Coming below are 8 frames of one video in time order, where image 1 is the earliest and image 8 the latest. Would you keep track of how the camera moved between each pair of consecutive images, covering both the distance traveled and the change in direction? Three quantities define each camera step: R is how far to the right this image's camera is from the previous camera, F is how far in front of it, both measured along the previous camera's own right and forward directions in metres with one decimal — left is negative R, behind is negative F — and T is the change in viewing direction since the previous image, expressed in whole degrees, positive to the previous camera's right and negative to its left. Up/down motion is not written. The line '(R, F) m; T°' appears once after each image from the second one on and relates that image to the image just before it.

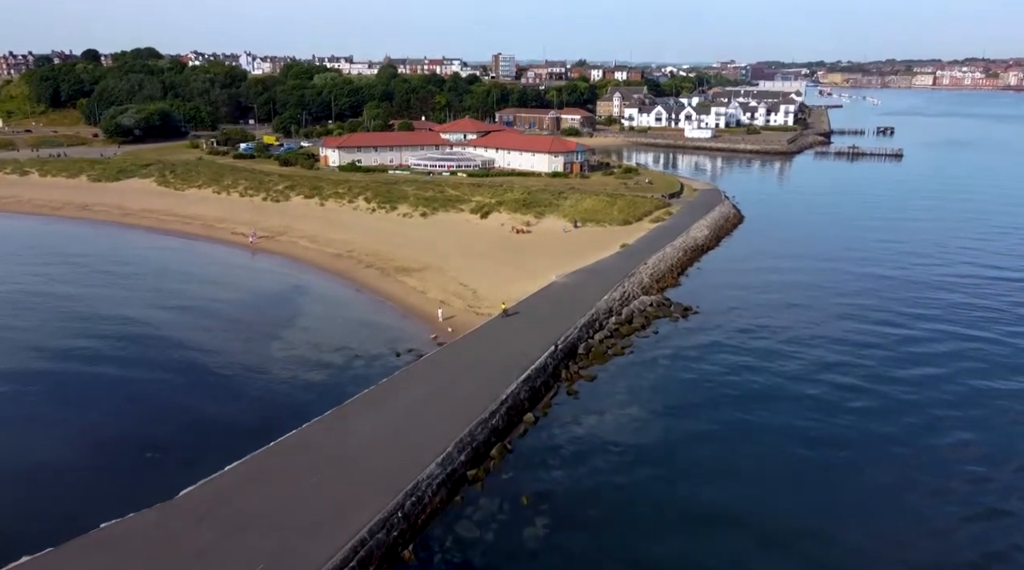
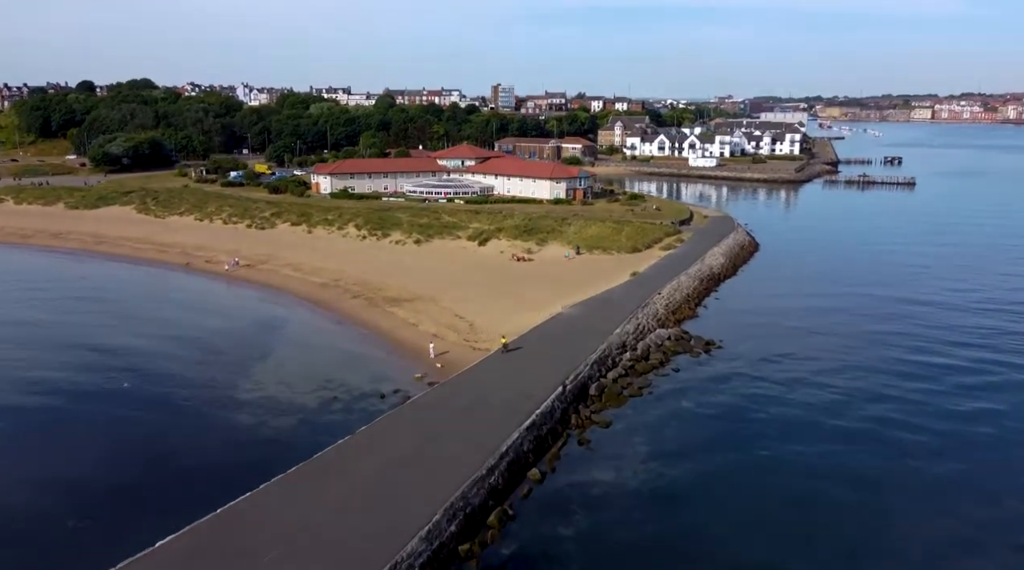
(0.0, +3.0) m; 0°
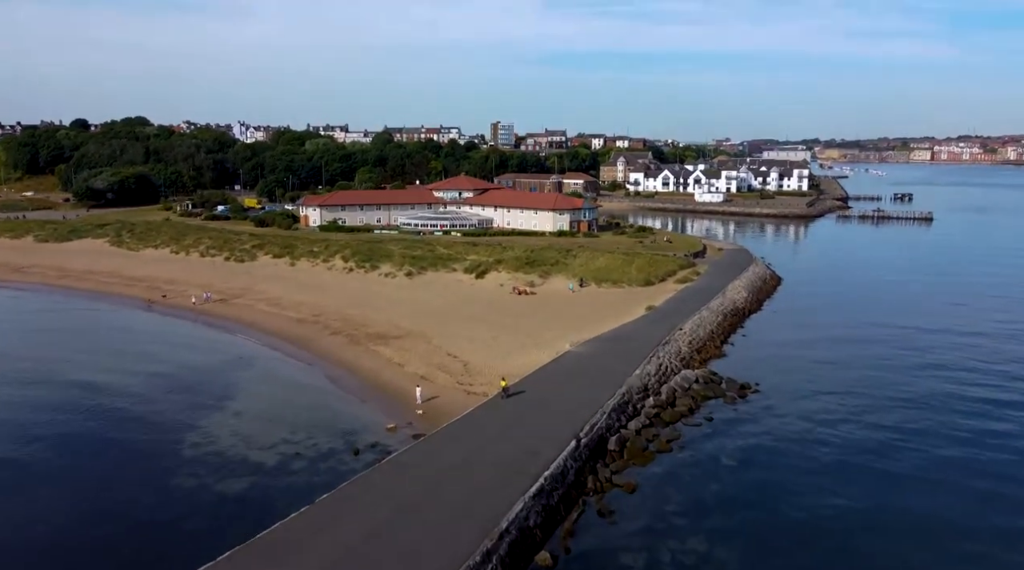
(0.0, +3.5) m; 0°
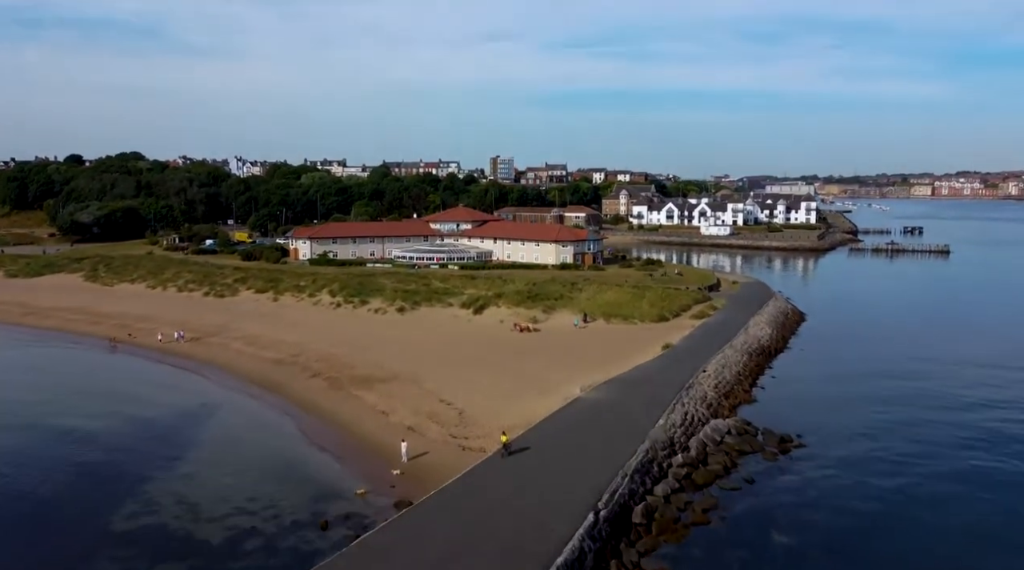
(0.0, +2.9) m; 0°
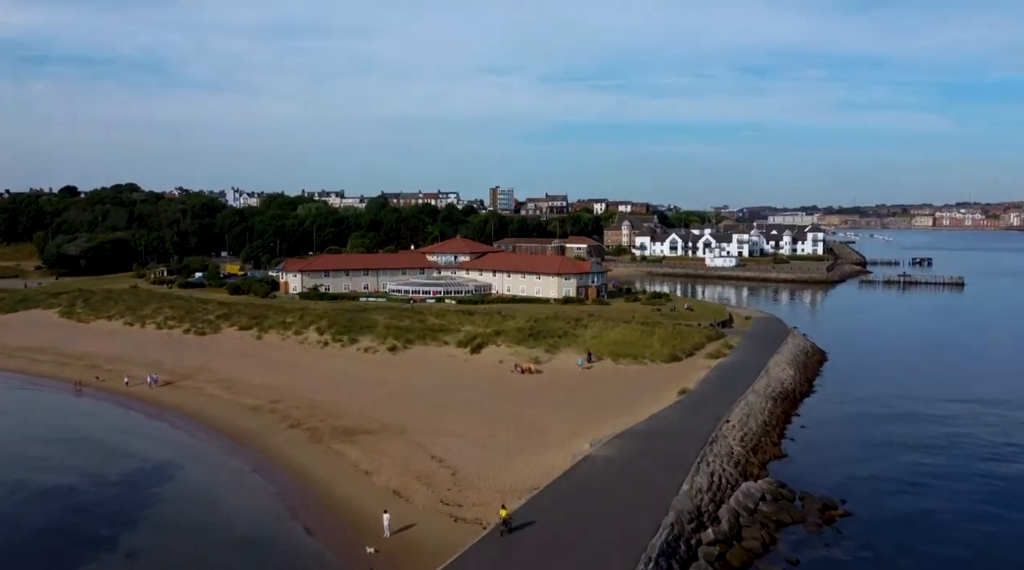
(0.0, +2.3) m; 0°
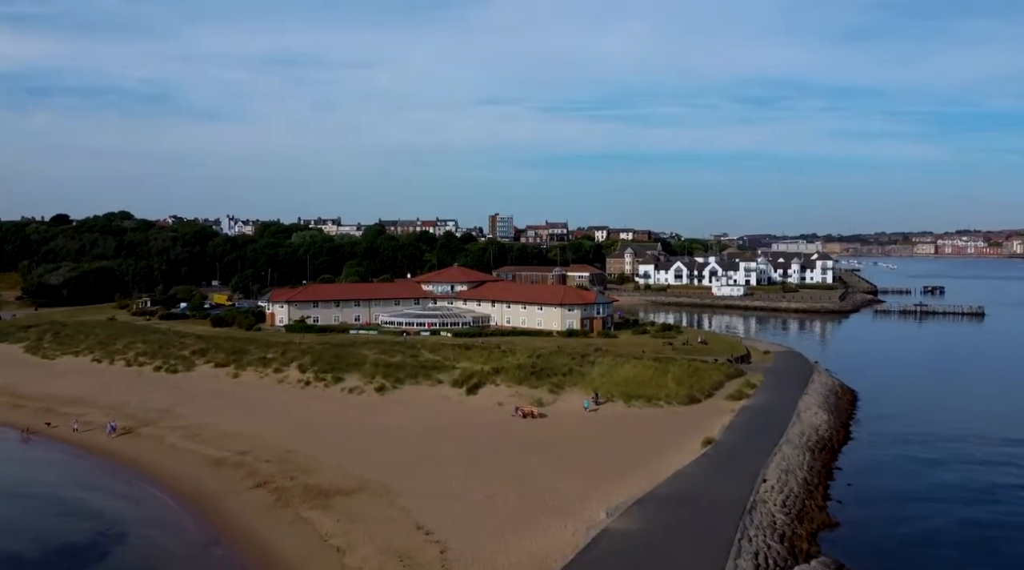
(0.0, +2.8) m; 0°
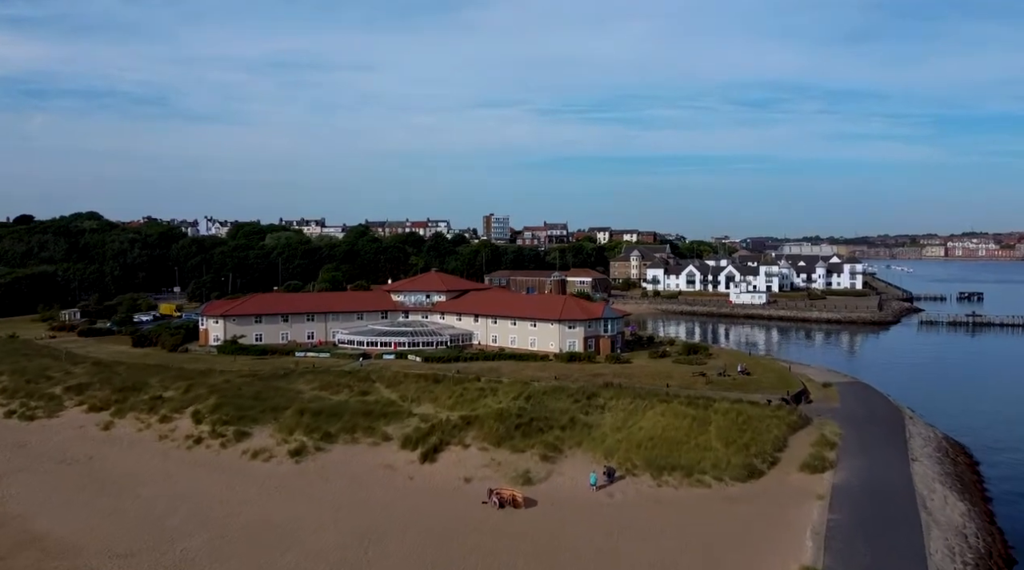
(+0.6, +8.7) m; 0°
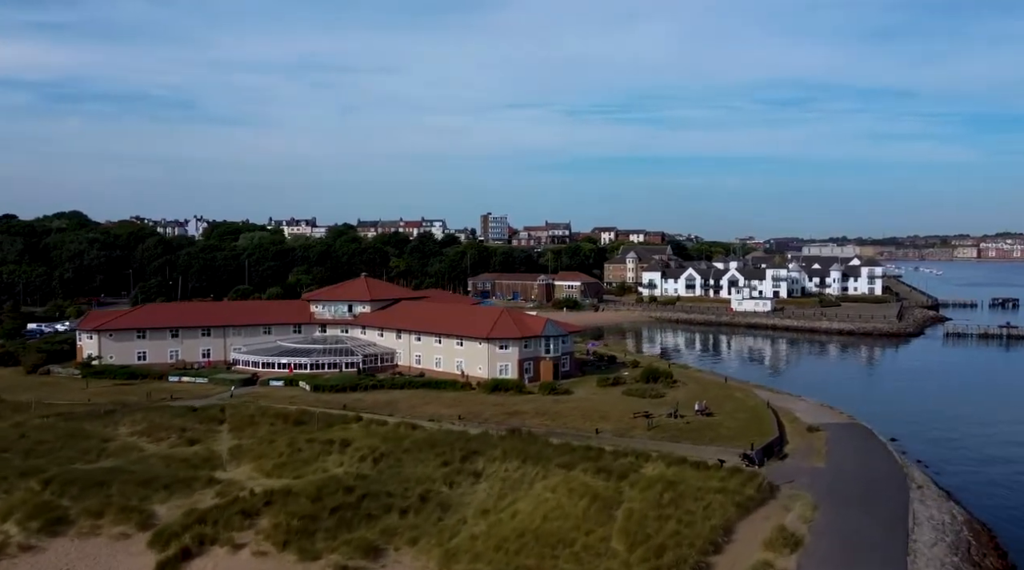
(+3.6, +6.6) m; -2°
